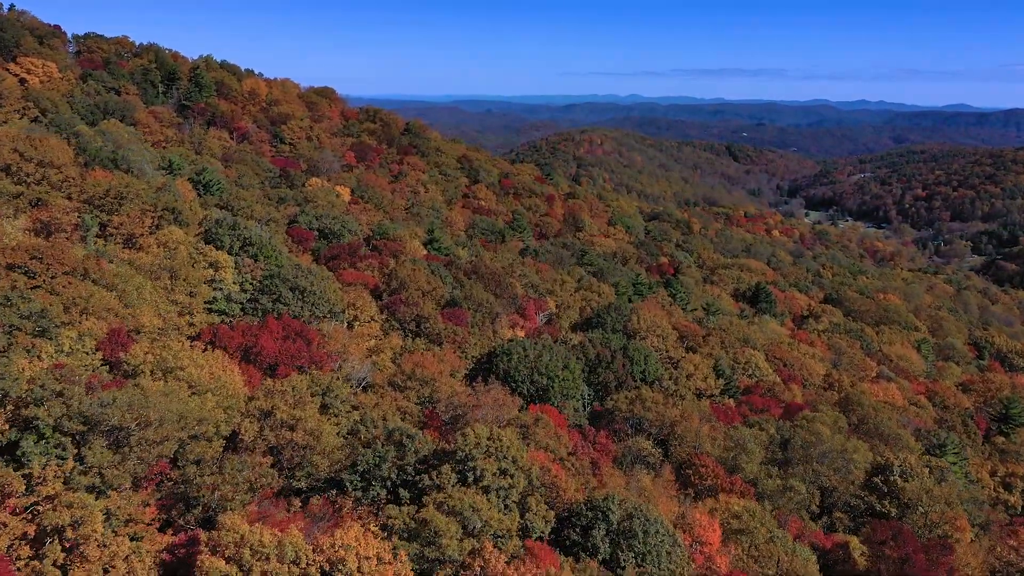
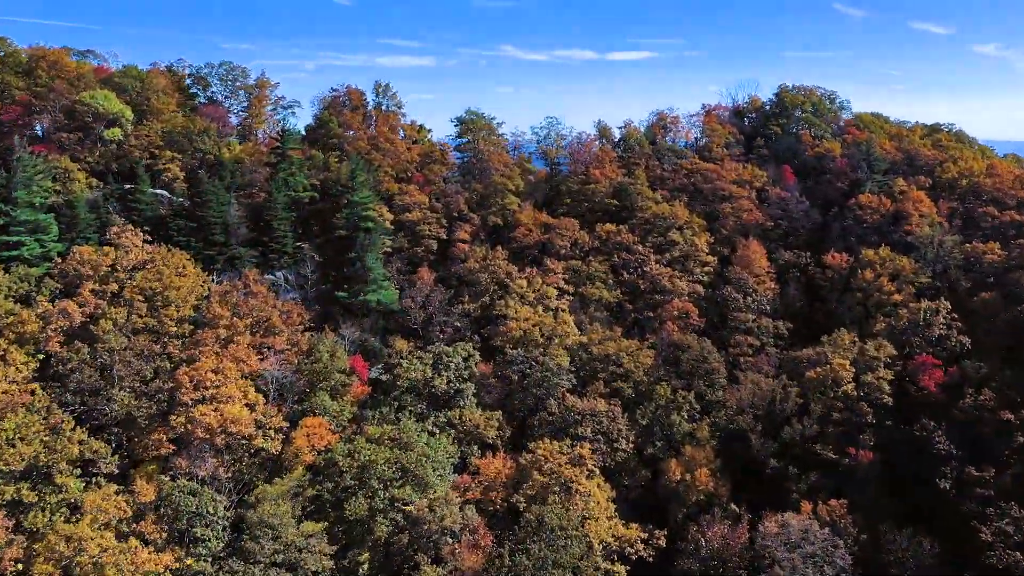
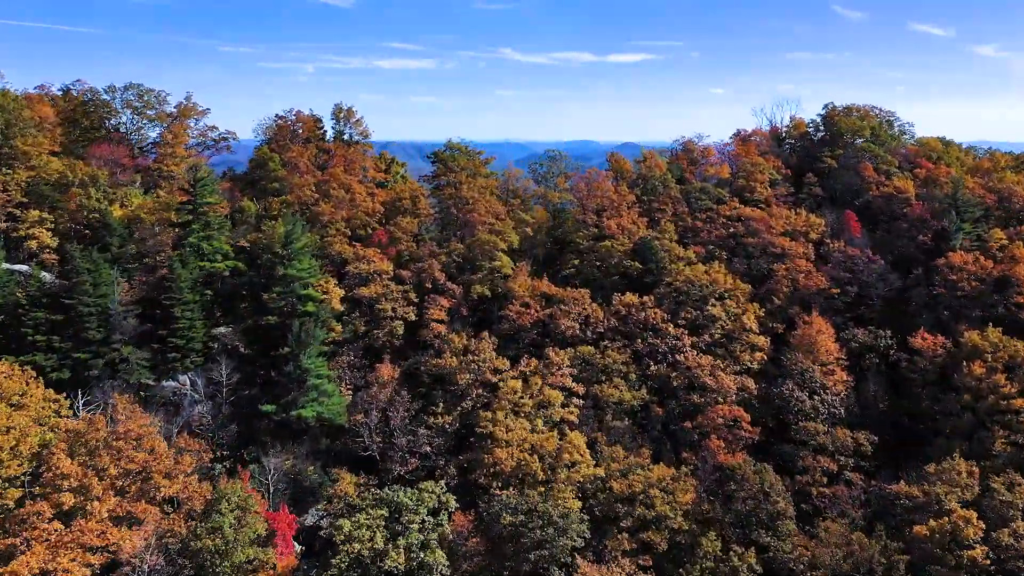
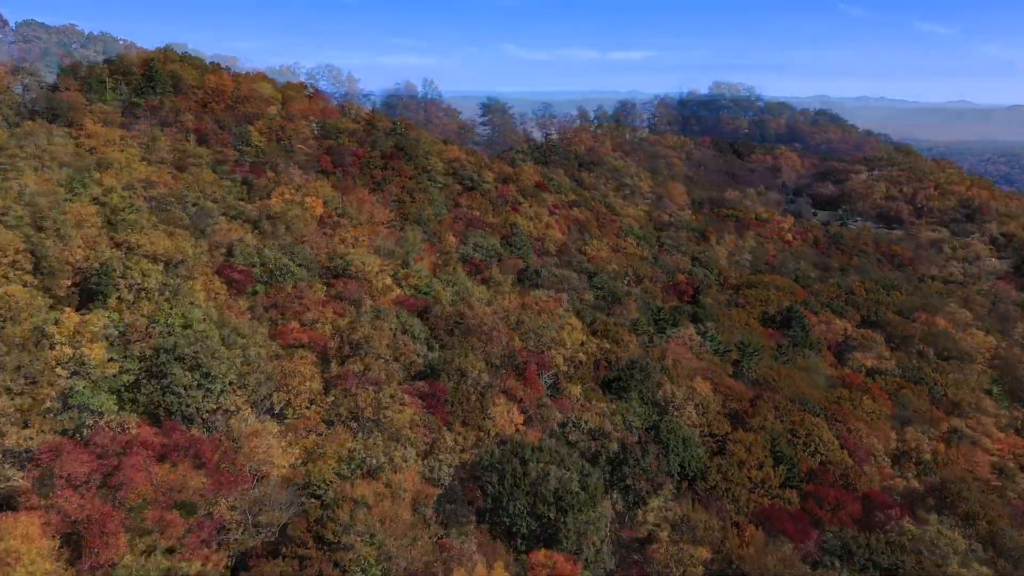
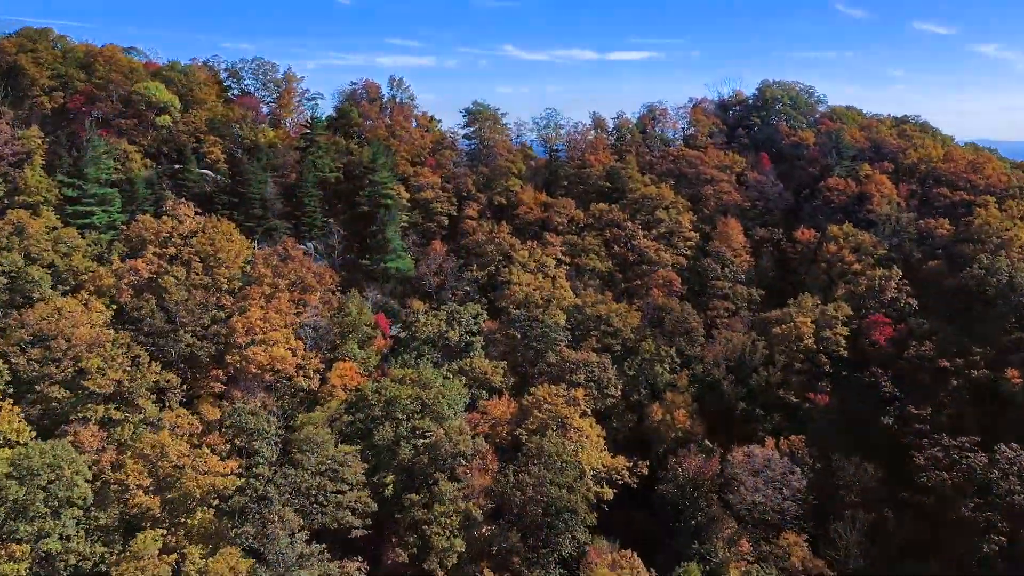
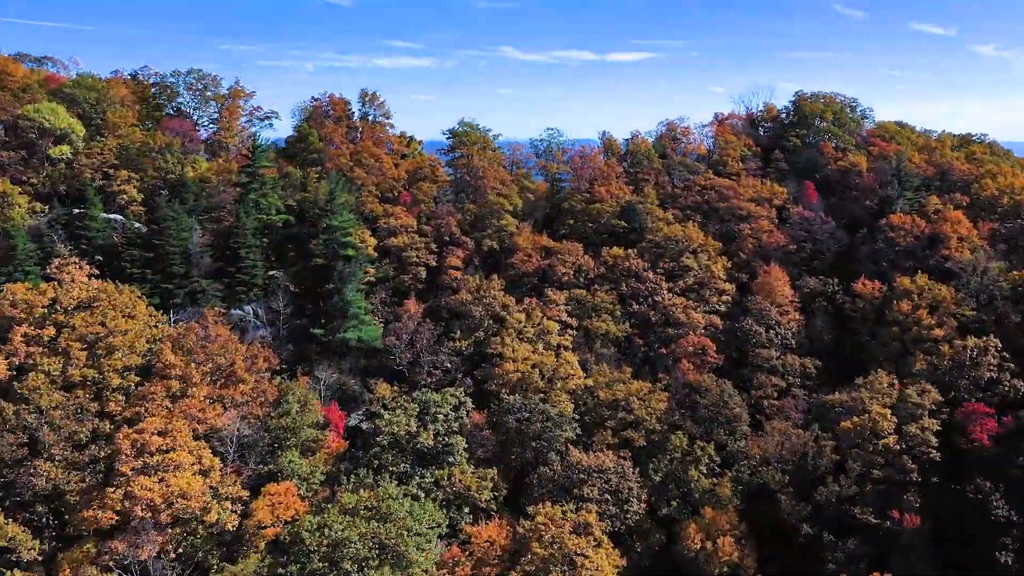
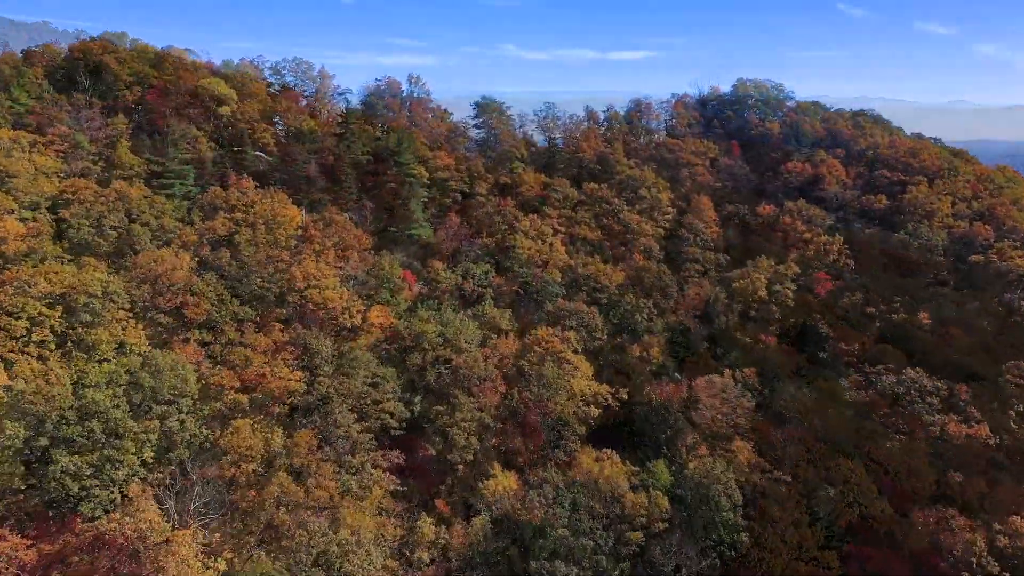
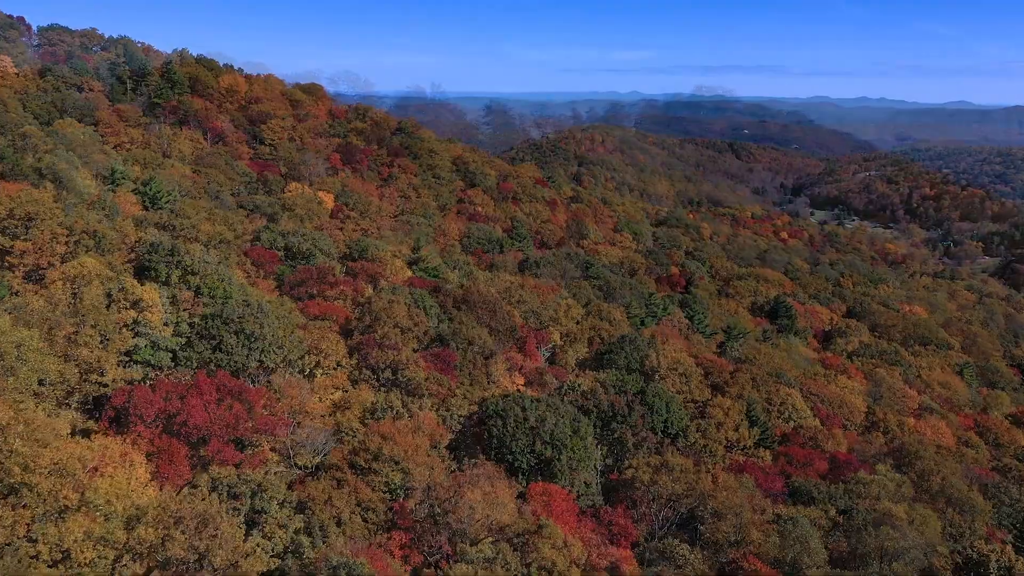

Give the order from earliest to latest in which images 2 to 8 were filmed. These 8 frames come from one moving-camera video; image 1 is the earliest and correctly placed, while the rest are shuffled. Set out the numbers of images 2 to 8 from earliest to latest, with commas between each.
8, 4, 7, 5, 2, 6, 3
